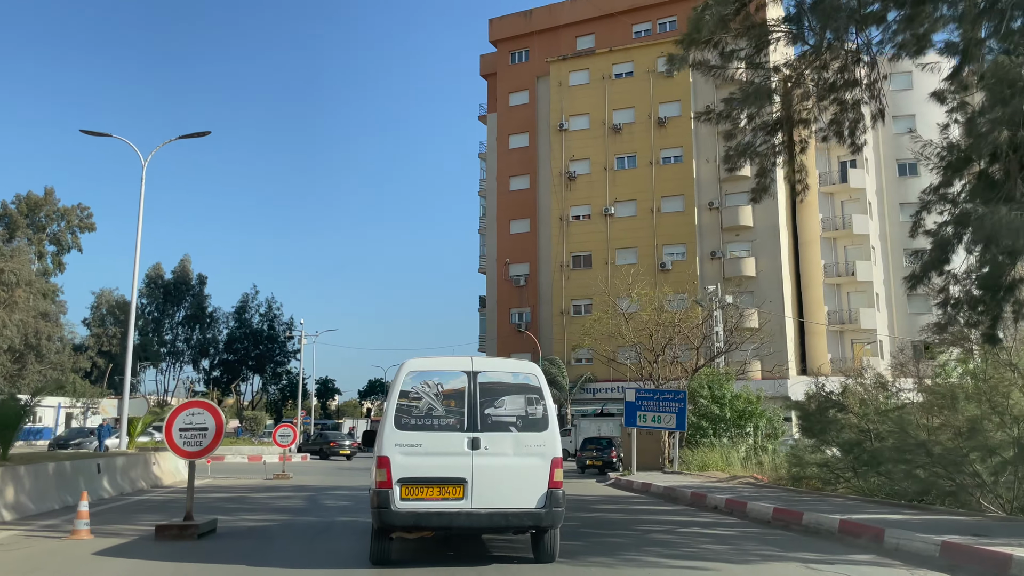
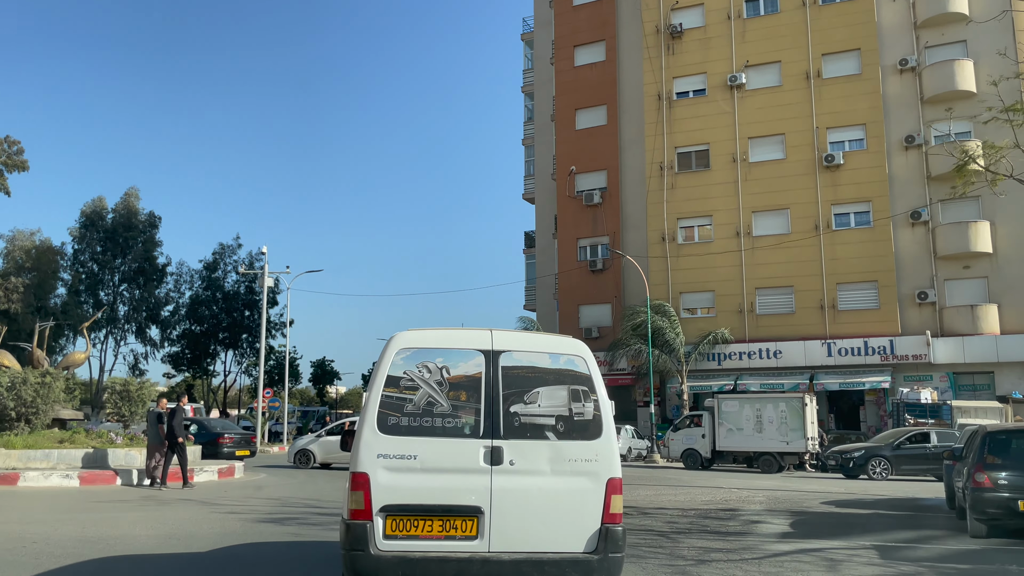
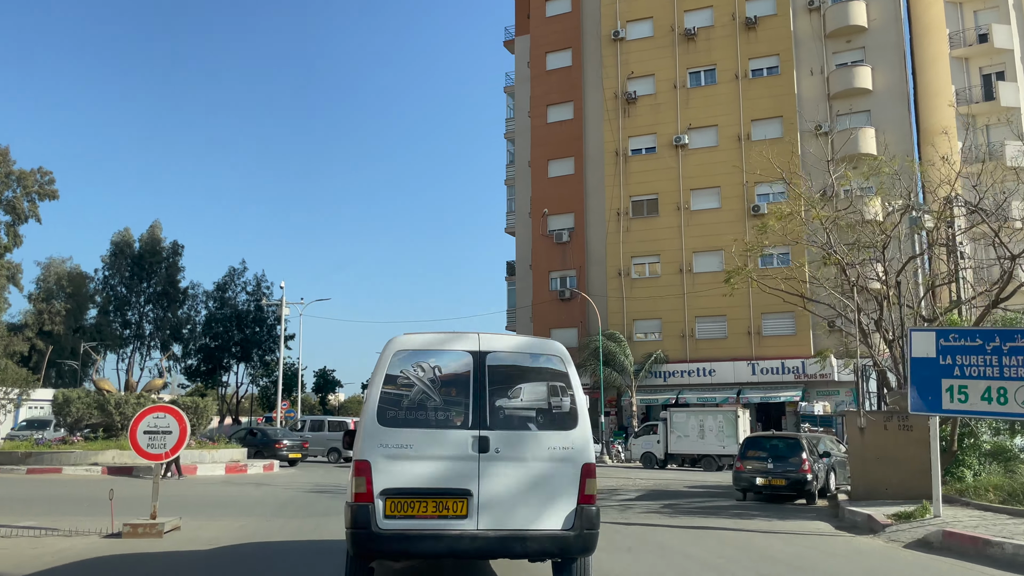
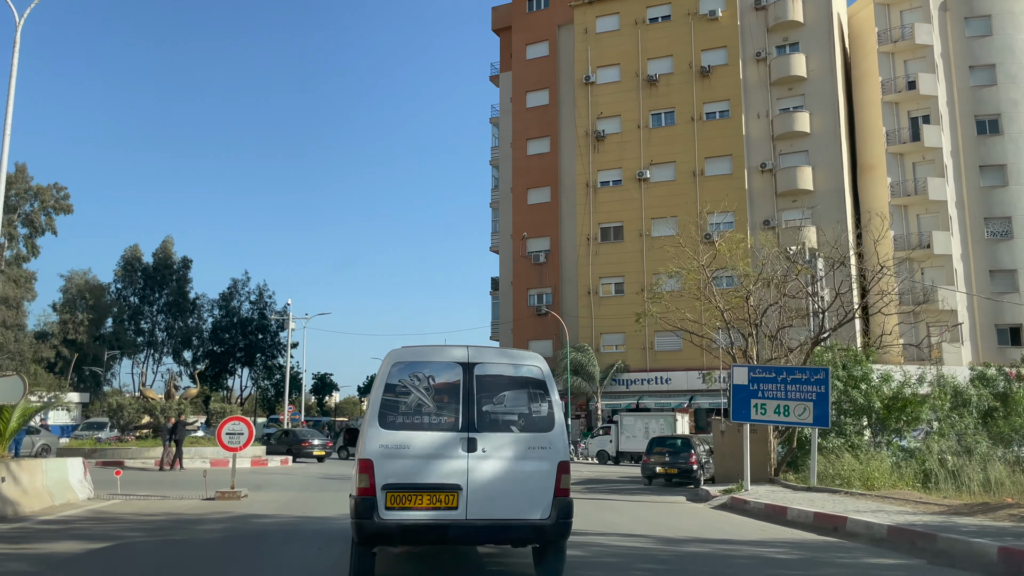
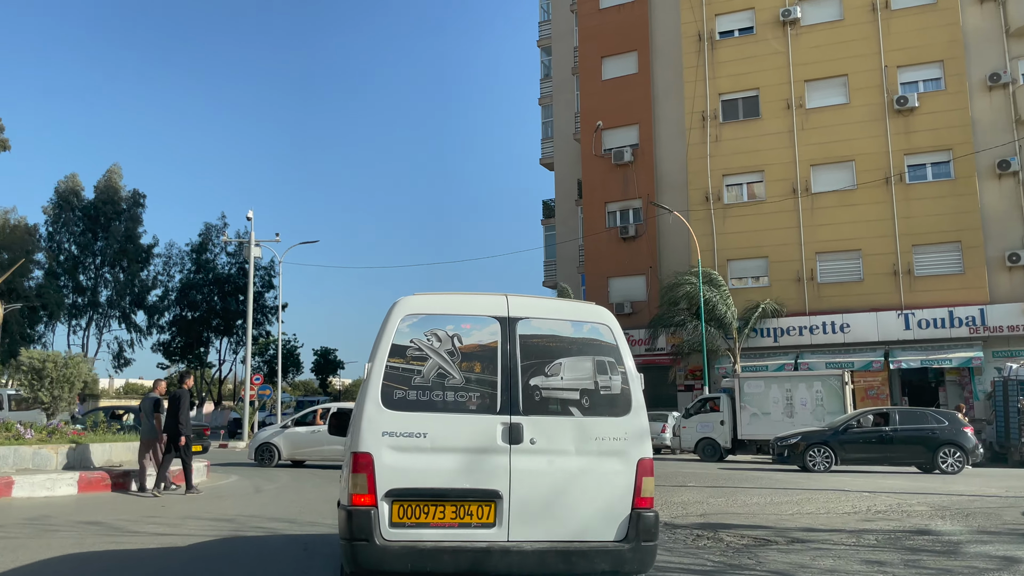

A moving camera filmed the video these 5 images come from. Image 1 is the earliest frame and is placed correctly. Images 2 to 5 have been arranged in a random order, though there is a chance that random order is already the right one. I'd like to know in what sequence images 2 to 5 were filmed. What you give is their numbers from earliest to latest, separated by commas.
4, 3, 2, 5
